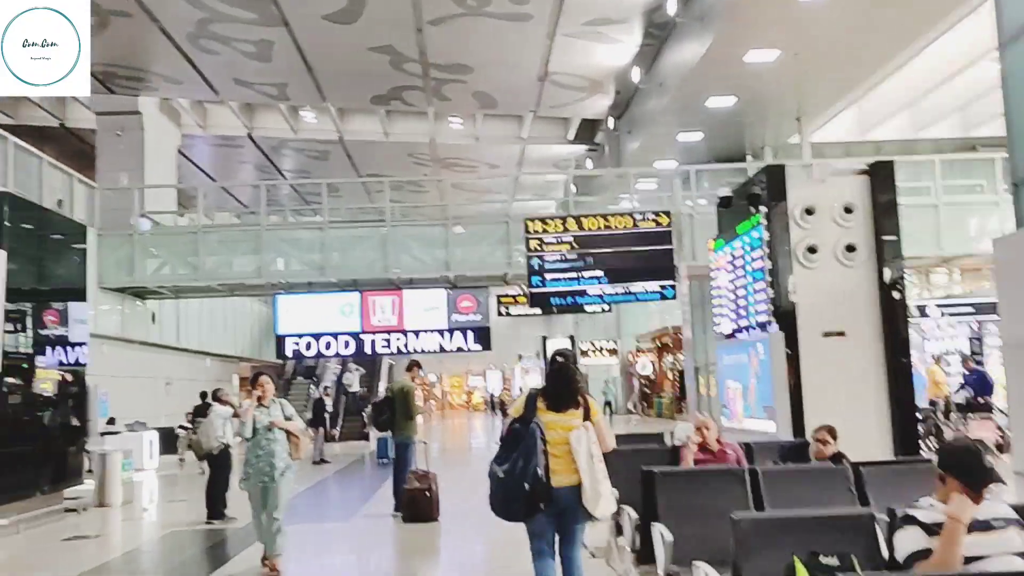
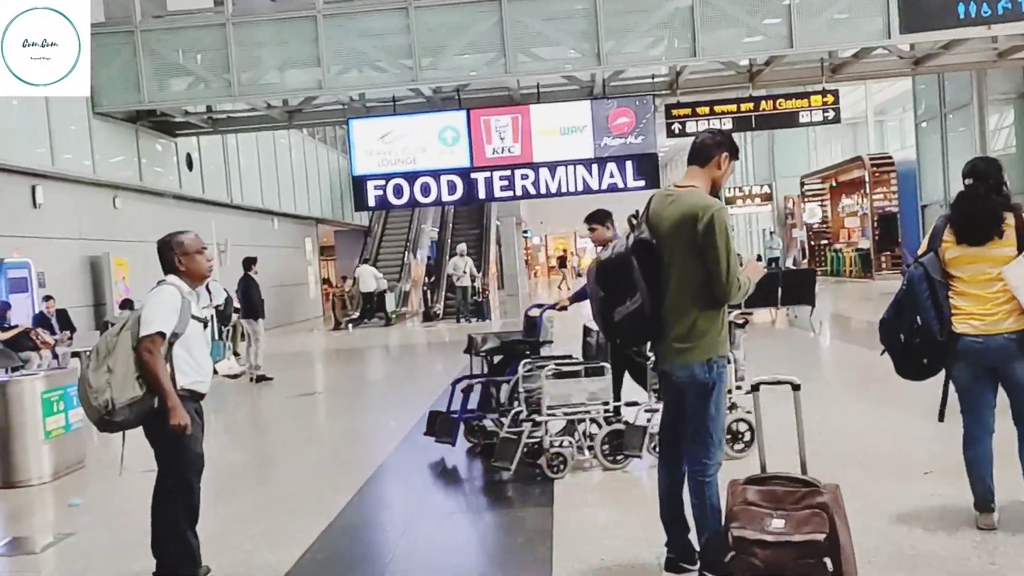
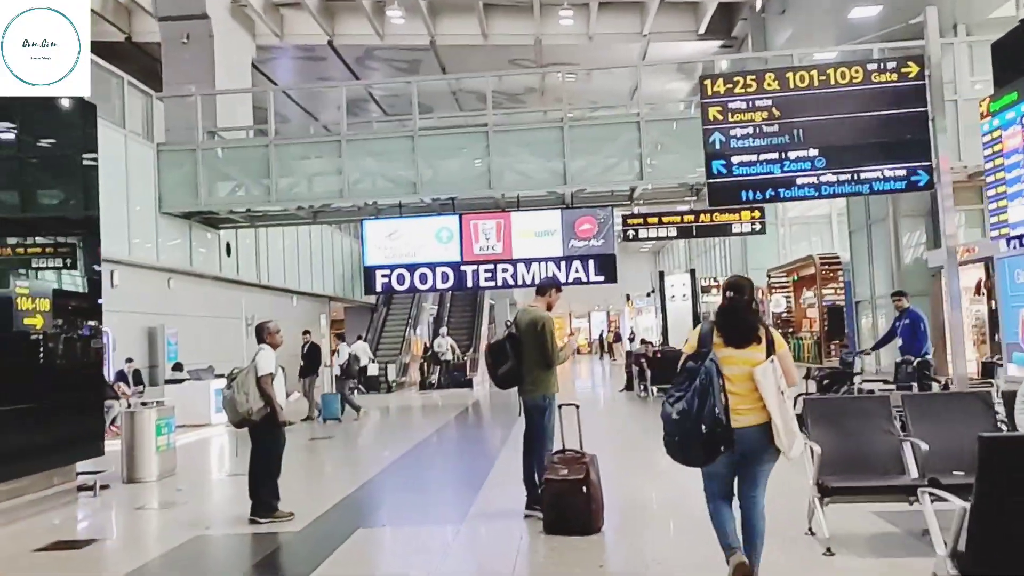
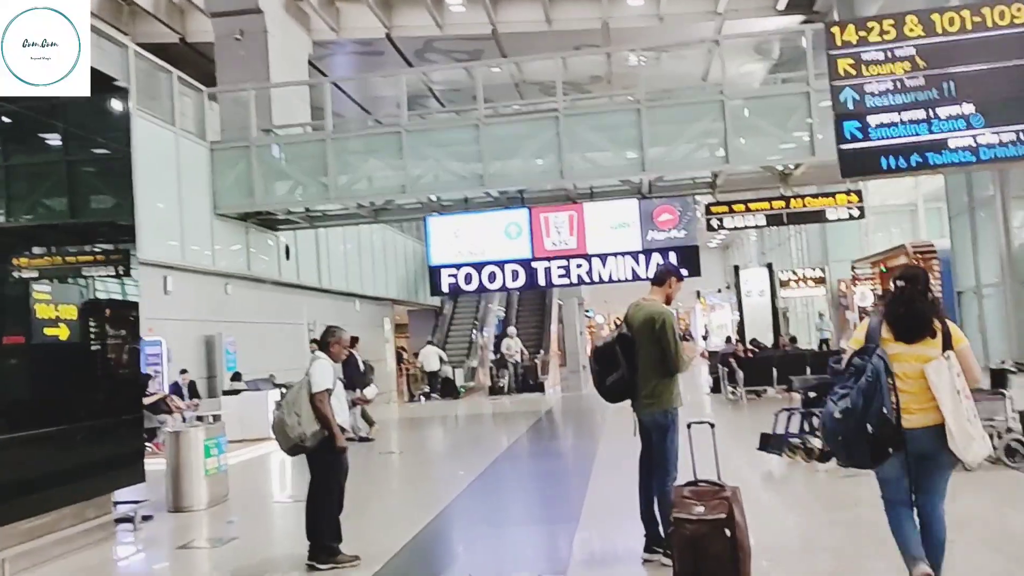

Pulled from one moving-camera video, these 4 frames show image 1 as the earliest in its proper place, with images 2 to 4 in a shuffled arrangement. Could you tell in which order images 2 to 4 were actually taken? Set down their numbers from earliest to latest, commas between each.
3, 4, 2
